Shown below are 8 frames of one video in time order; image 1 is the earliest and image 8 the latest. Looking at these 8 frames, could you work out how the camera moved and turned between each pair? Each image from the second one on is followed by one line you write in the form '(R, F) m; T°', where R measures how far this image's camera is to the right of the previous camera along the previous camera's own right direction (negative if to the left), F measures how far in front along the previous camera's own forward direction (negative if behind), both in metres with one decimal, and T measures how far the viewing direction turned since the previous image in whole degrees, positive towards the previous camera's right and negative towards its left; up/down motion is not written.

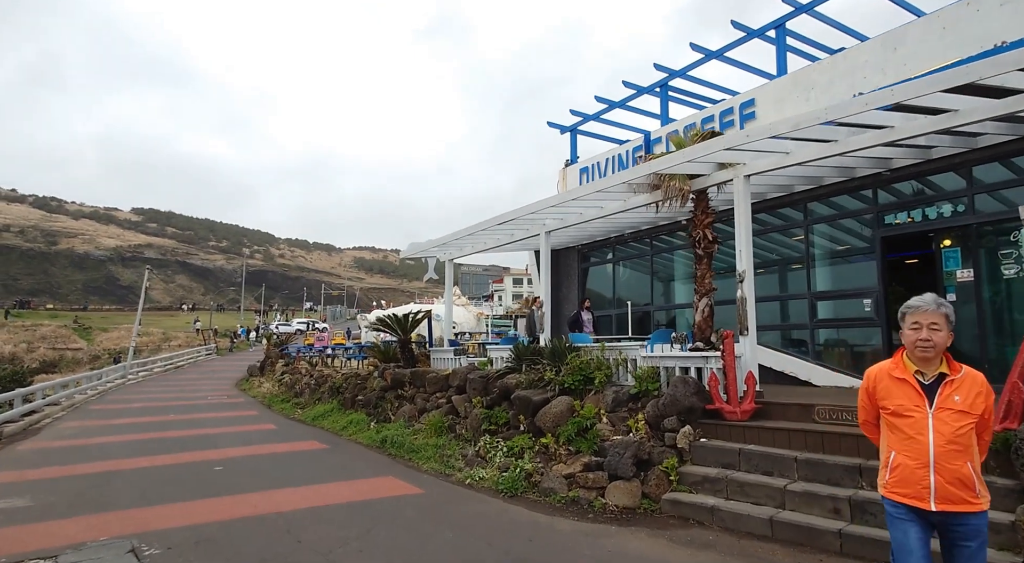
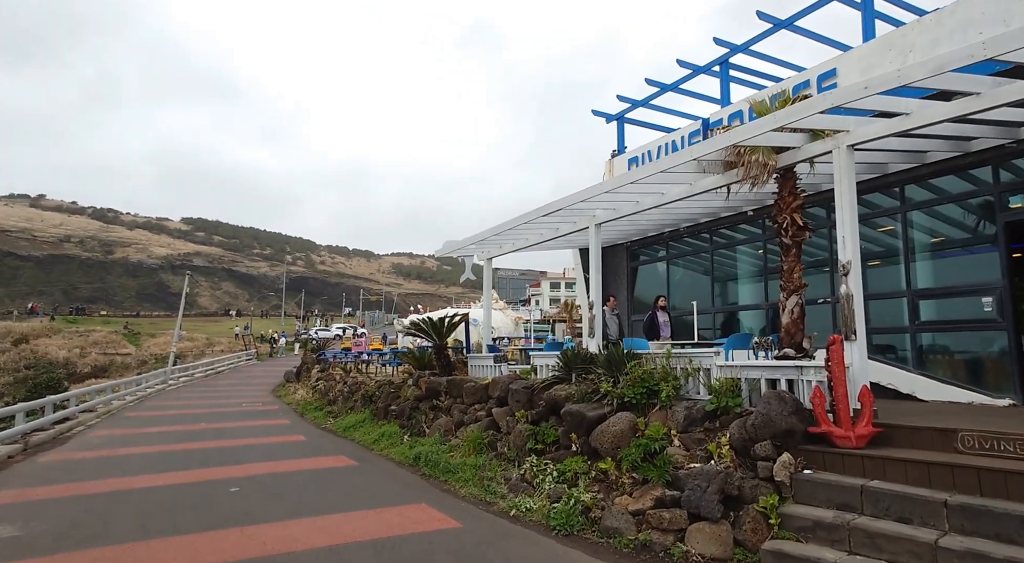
(-0.1, +1.0) m; -4°
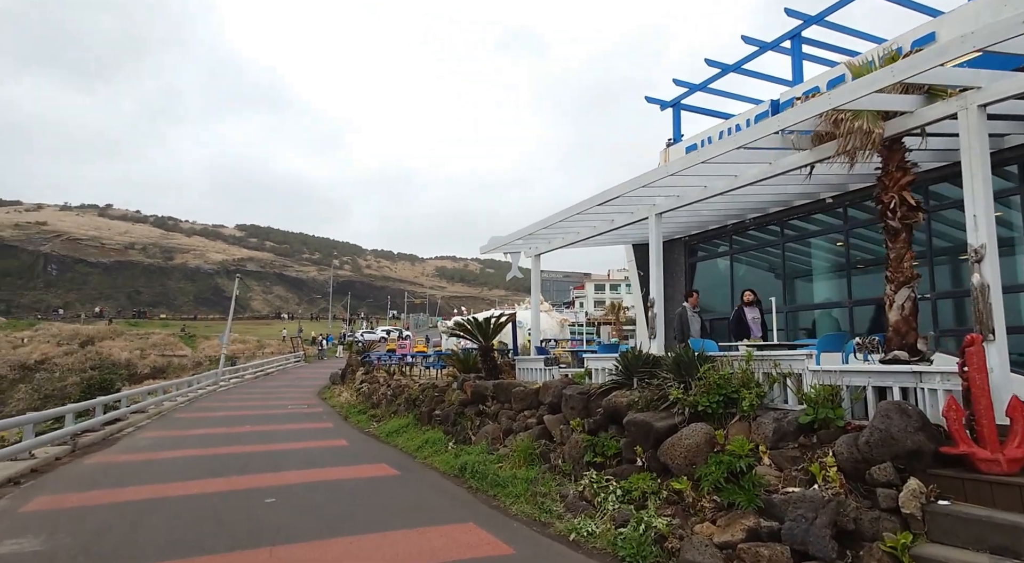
(-0.1, +0.7) m; -4°
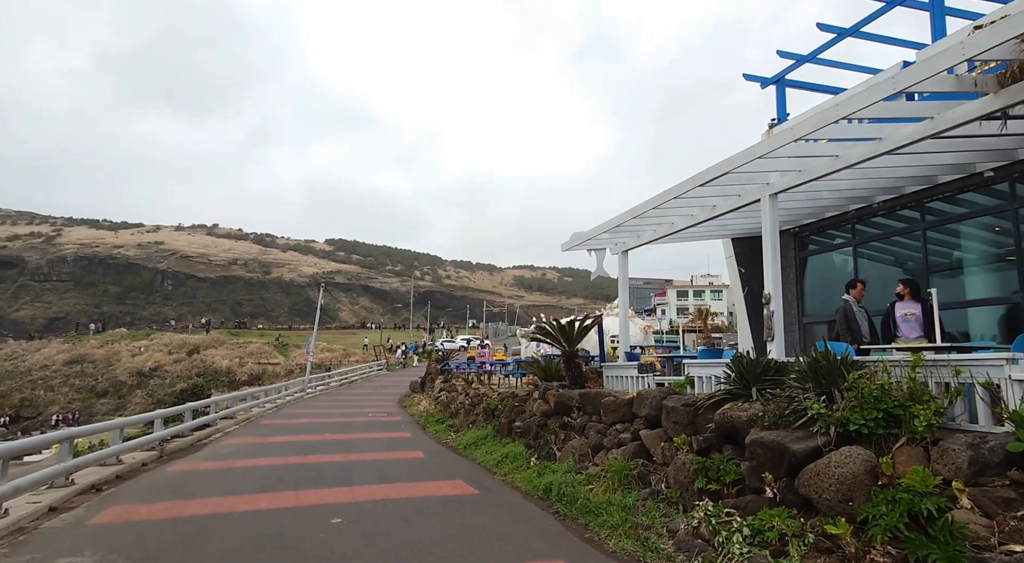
(-0.1, +0.9) m; -8°
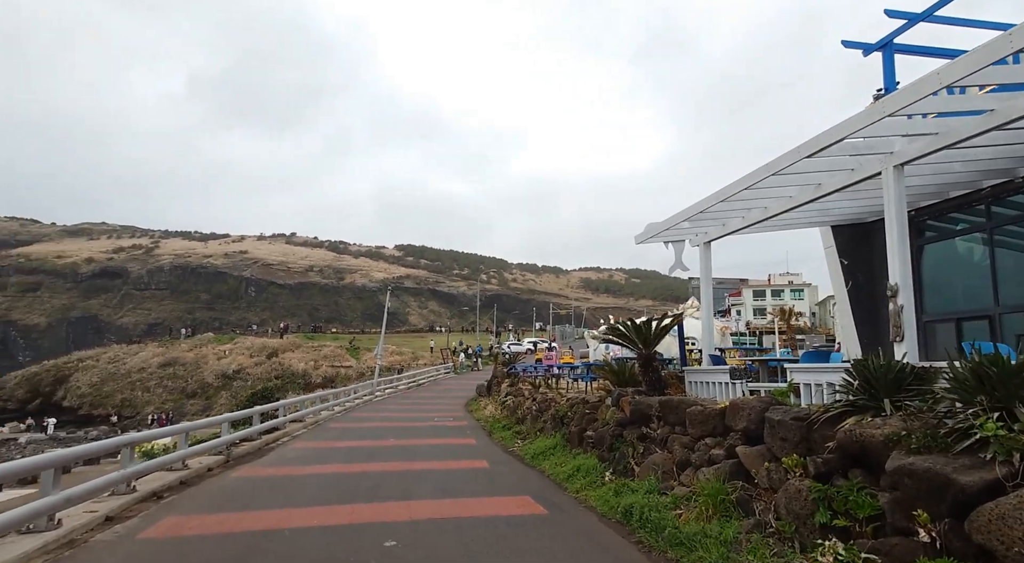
(-0.1, +0.8) m; -7°
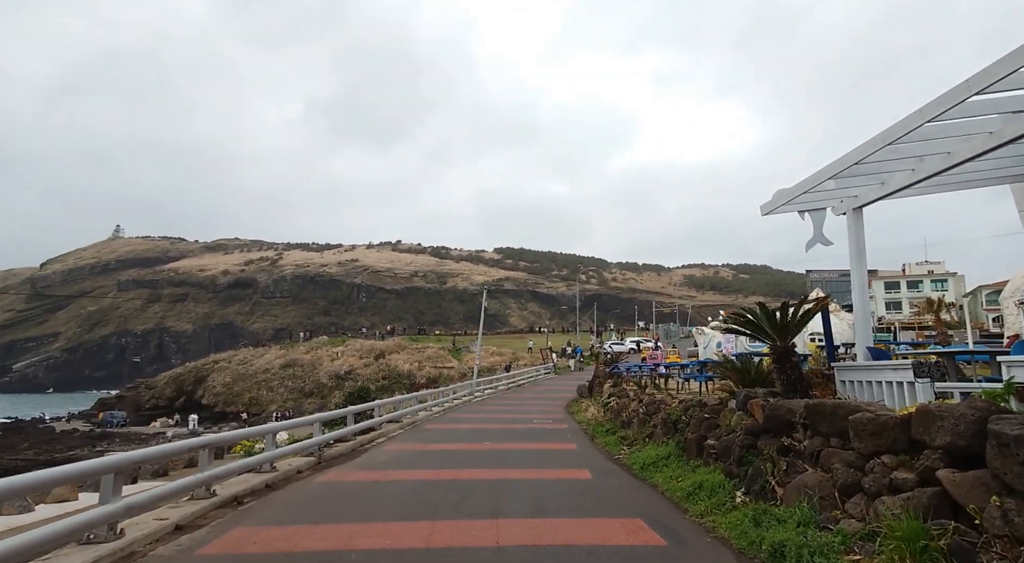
(0.0, +1.2) m; -10°
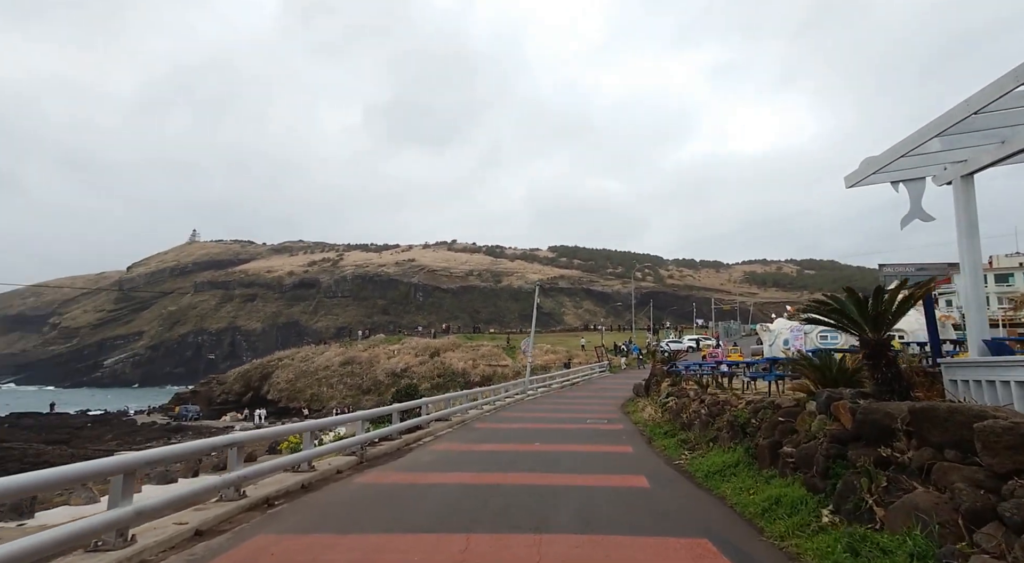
(+0.1, +0.7) m; -6°
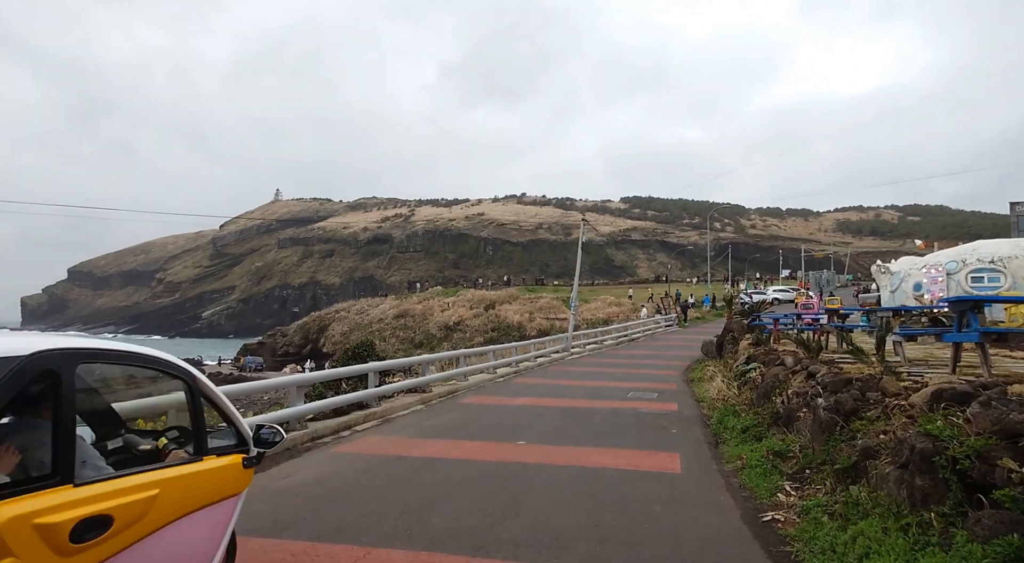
(+1.4, +5.4) m; -7°
